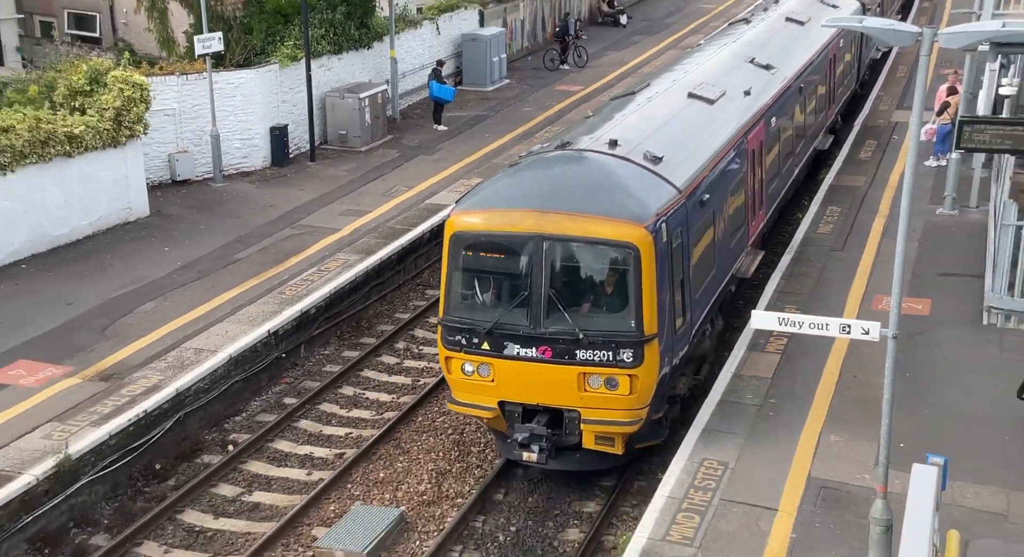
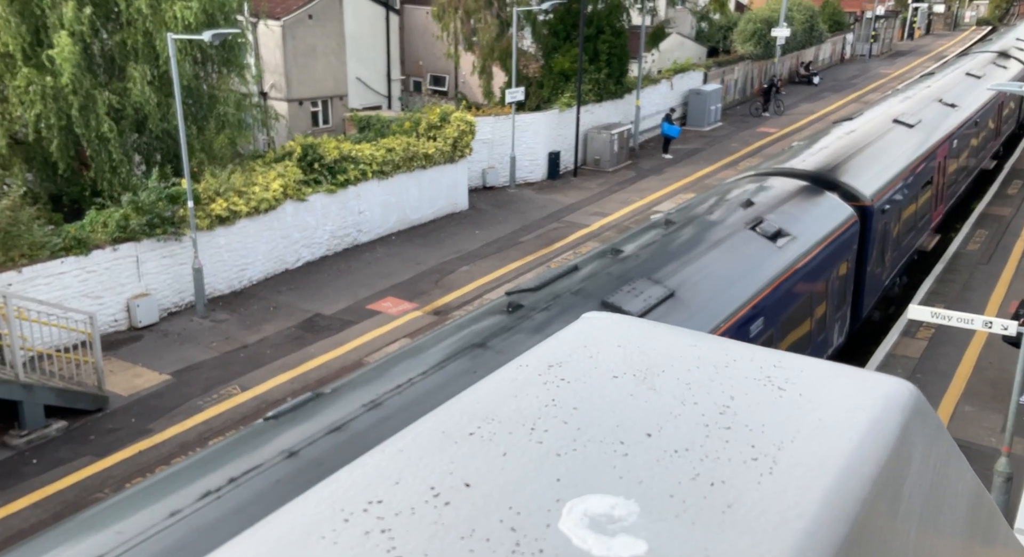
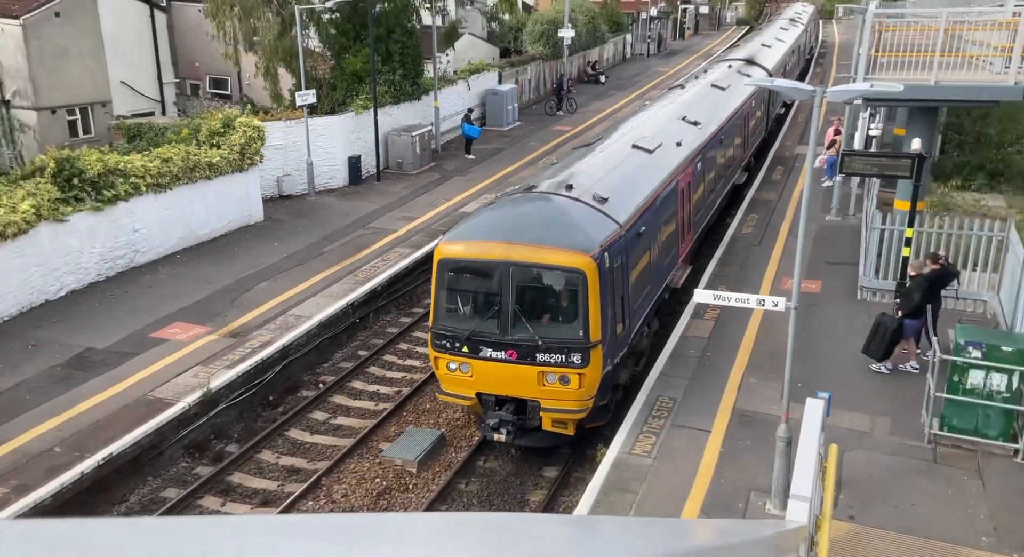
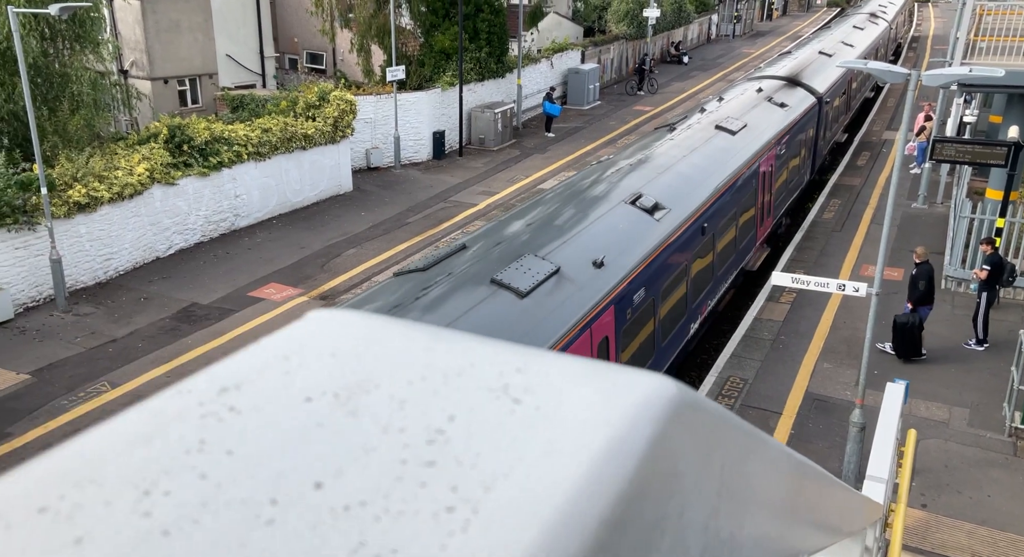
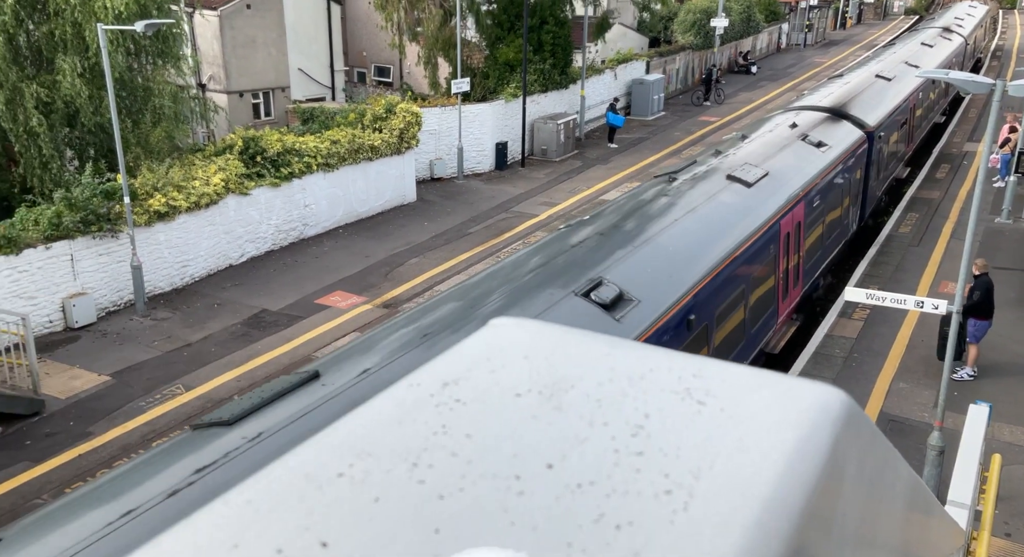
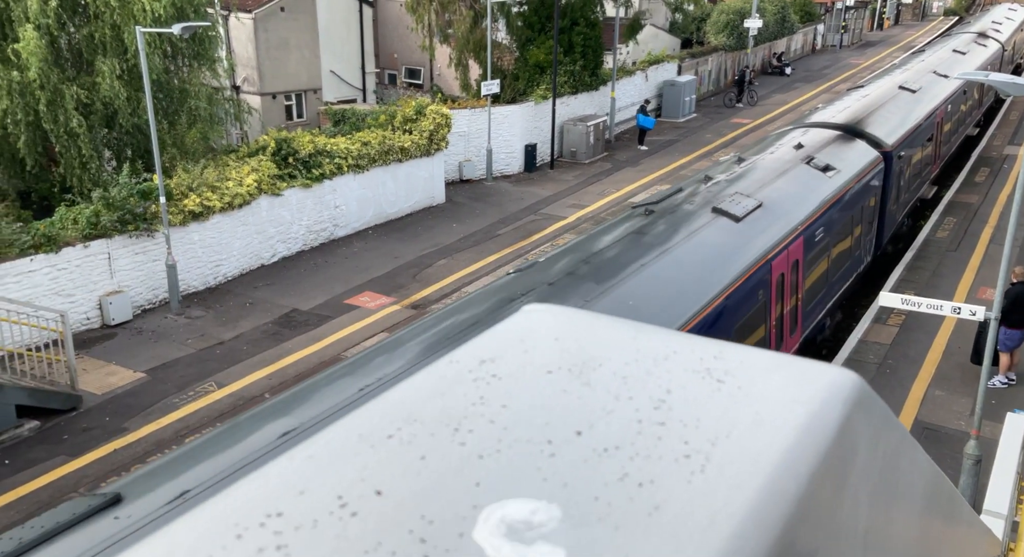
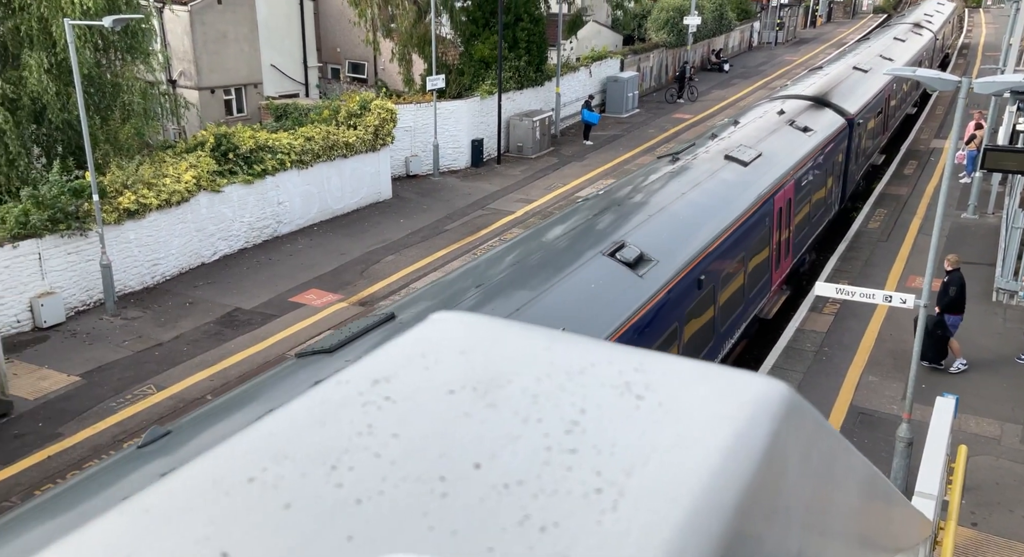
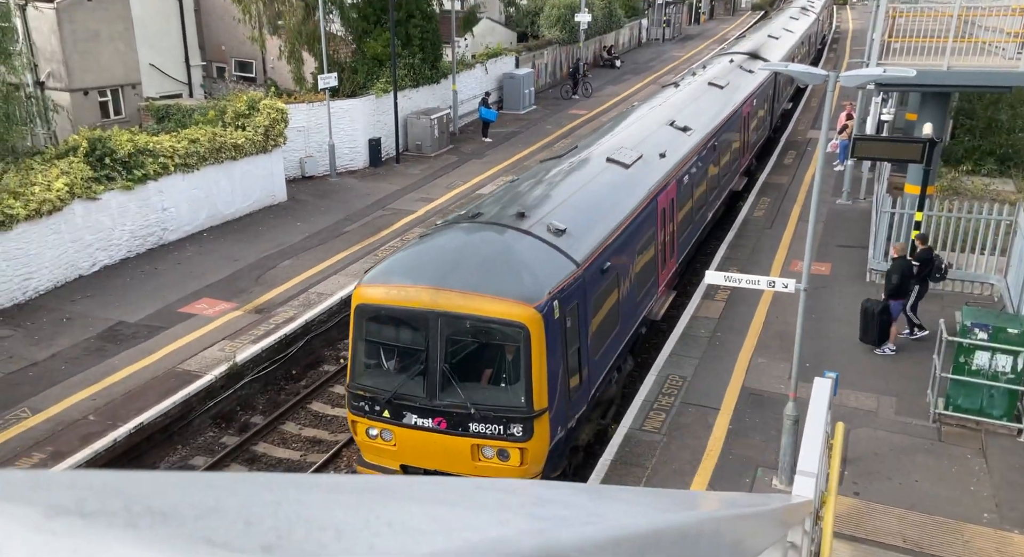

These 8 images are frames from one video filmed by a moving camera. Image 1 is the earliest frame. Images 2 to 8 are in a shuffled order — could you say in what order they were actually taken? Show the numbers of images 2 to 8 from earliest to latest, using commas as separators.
3, 8, 4, 7, 5, 6, 2
